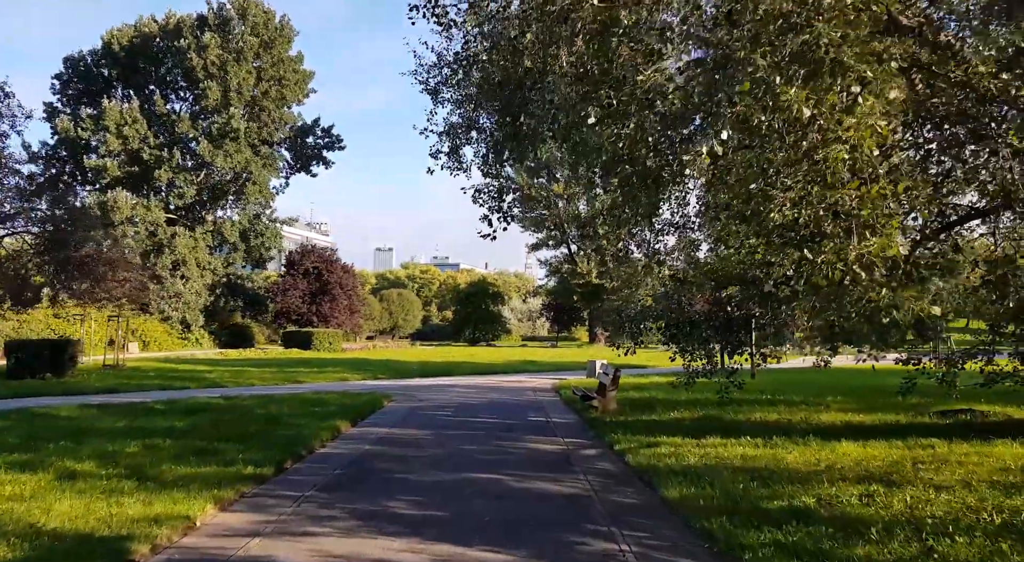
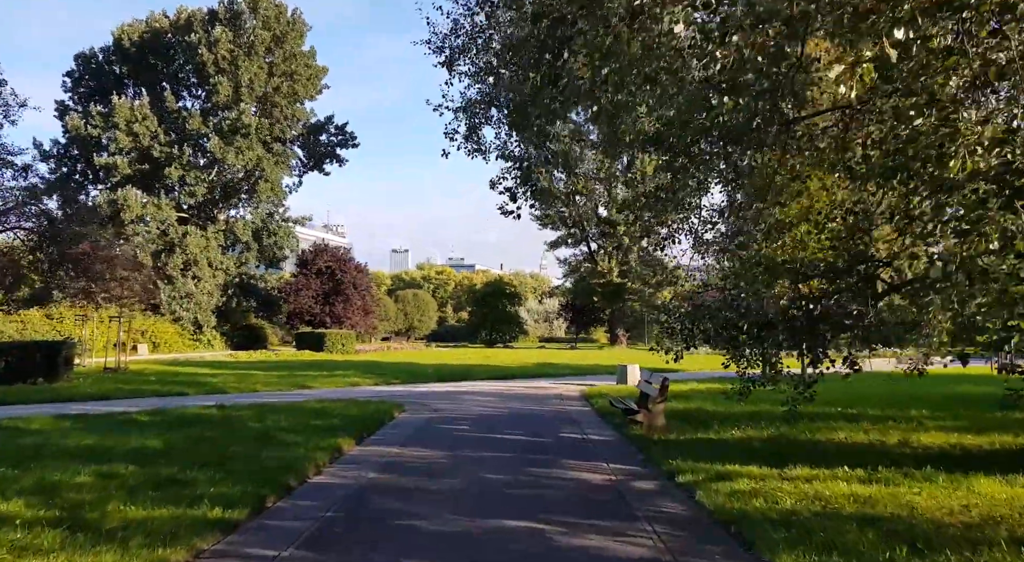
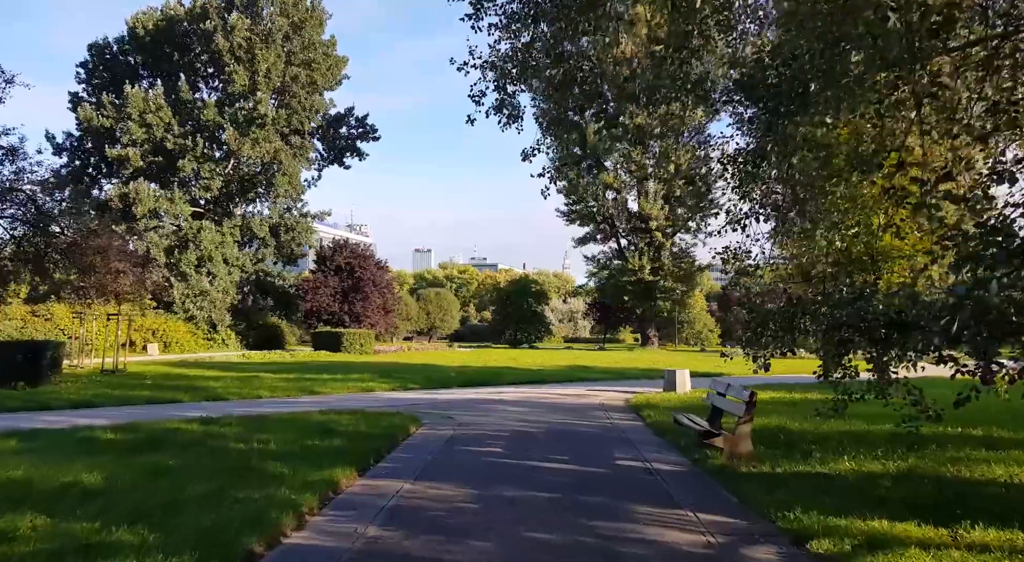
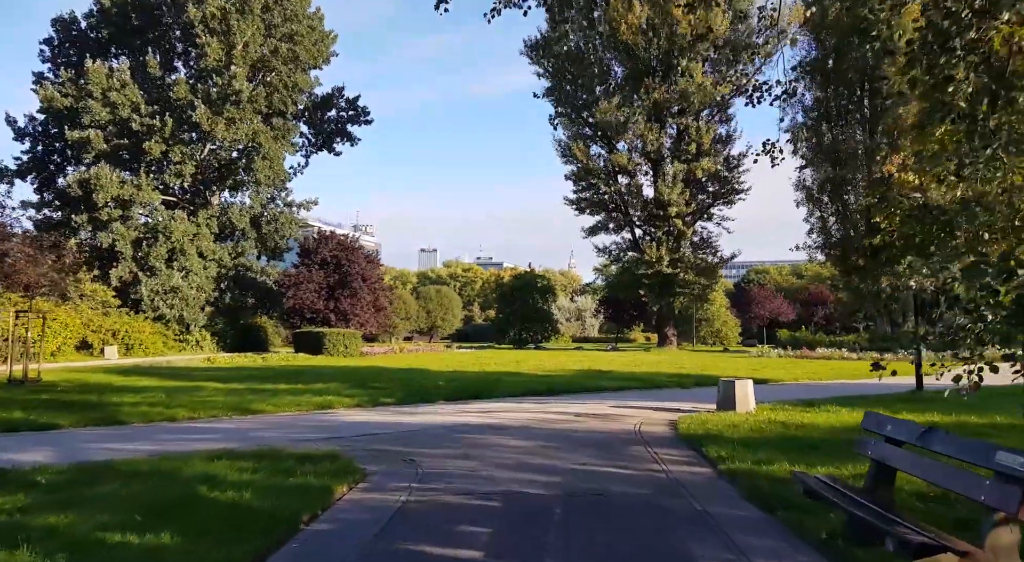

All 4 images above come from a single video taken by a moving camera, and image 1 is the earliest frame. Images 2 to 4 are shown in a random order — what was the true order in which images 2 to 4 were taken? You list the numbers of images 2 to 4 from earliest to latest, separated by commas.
2, 3, 4
